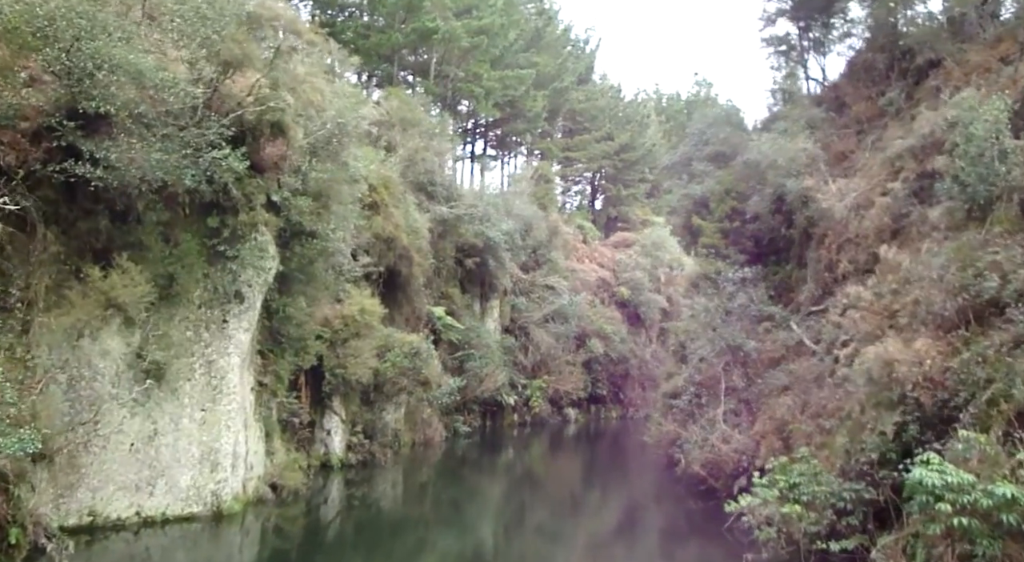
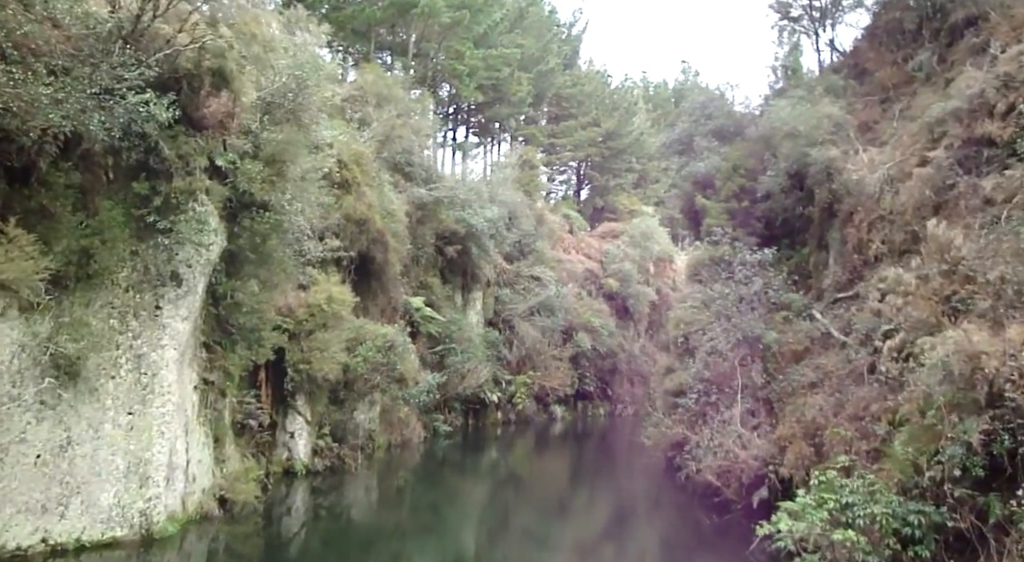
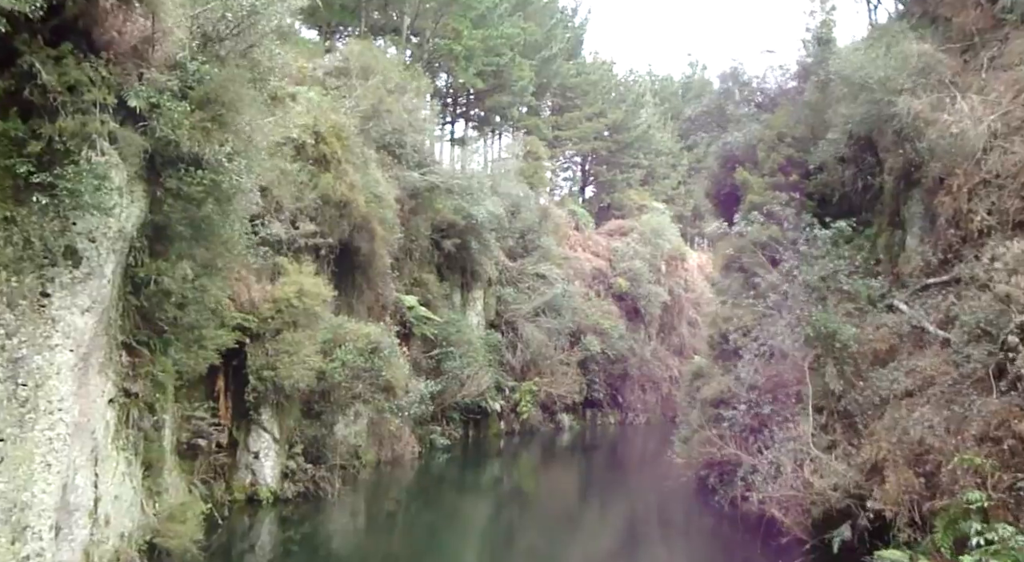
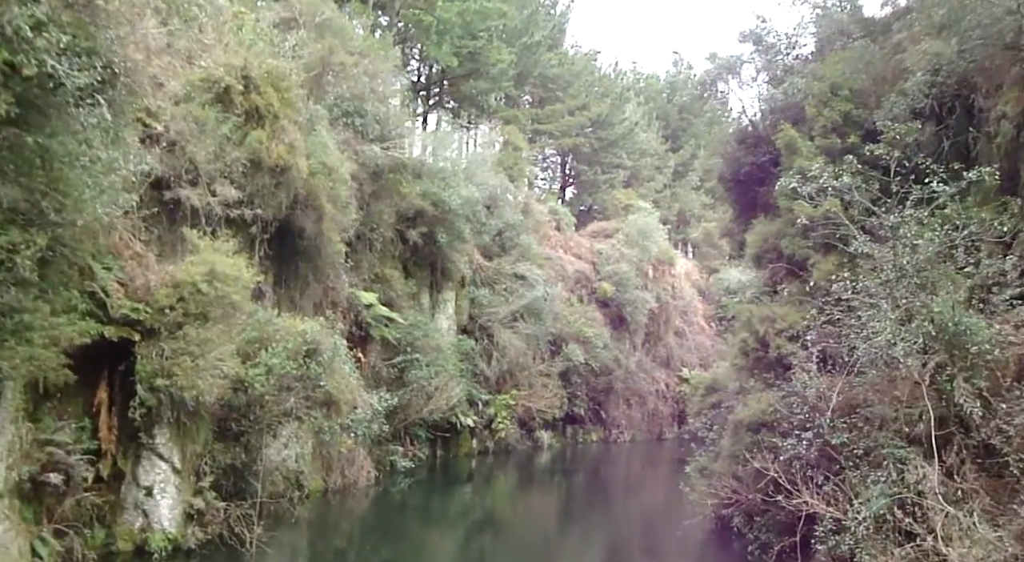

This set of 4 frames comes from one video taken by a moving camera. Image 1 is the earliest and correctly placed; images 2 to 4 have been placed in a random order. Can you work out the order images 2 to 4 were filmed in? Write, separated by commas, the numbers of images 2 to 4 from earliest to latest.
2, 3, 4
